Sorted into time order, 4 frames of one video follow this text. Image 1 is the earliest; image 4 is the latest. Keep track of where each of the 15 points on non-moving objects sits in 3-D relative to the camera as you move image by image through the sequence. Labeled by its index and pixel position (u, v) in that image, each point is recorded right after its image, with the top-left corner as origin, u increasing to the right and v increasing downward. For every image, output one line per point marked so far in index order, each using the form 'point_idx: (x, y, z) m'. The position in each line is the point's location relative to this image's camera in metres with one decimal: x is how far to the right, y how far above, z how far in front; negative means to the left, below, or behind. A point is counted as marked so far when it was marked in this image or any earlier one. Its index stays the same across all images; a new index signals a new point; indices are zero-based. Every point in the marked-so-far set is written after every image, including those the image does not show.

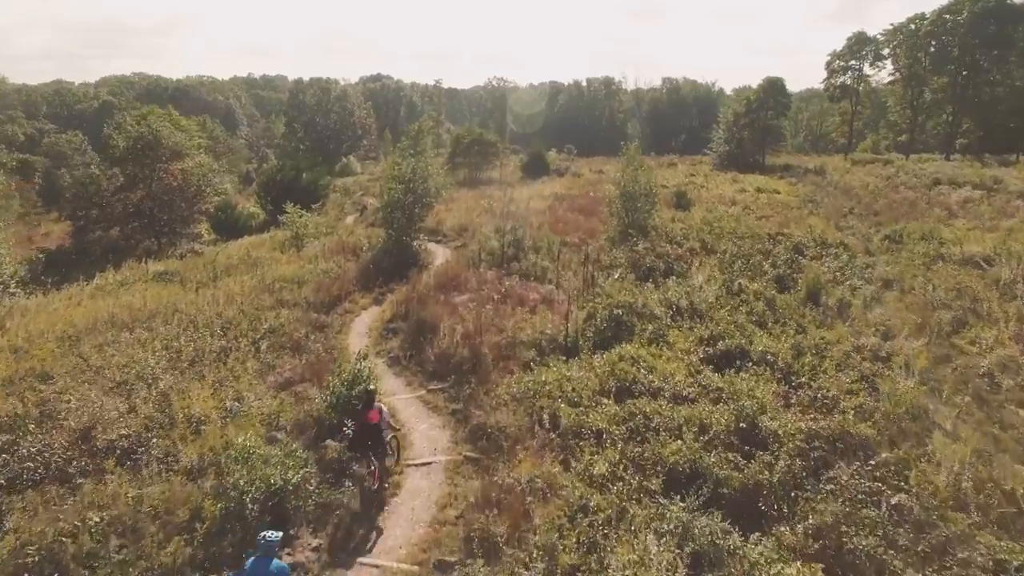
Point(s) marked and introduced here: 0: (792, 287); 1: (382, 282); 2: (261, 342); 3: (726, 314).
0: (+5.3, 0.0, +14.3) m
1: (-3.5, +0.1, +20.0) m
2: (-4.6, -0.9, +13.7) m
3: (+3.6, -0.4, +12.5) m
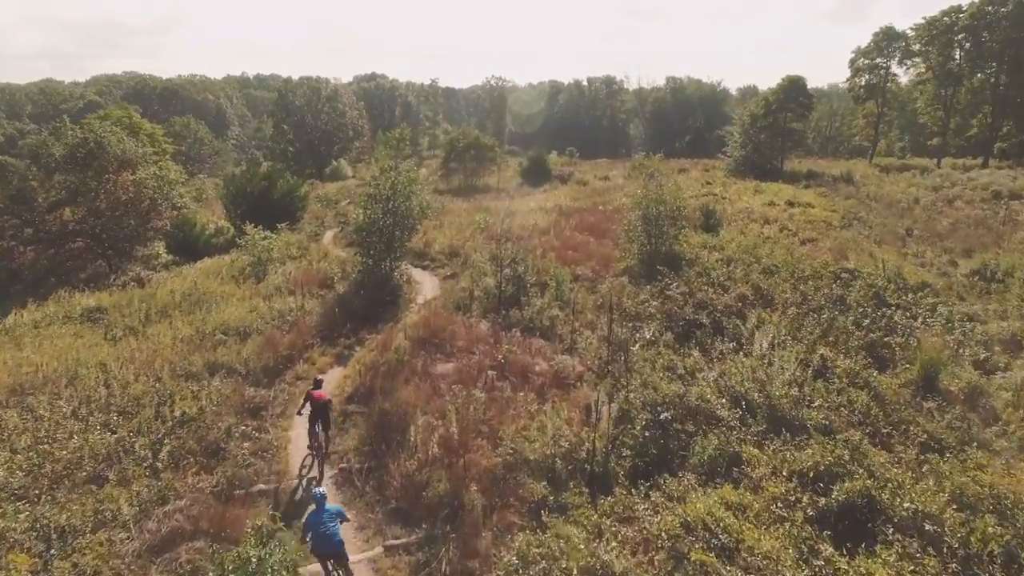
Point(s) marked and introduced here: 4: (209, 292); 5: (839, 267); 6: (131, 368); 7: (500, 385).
0: (+5.3, -1.1, +10.5) m
1: (-3.5, -0.9, +16.1) m
2: (-4.6, -2.0, +9.8) m
3: (+3.6, -1.5, +8.6) m
4: (-7.8, -0.1, +19.3) m
5: (+7.1, +0.5, +16.3) m
6: (-6.7, -1.4, +13.1) m
7: (-0.2, -1.4, +11.0) m
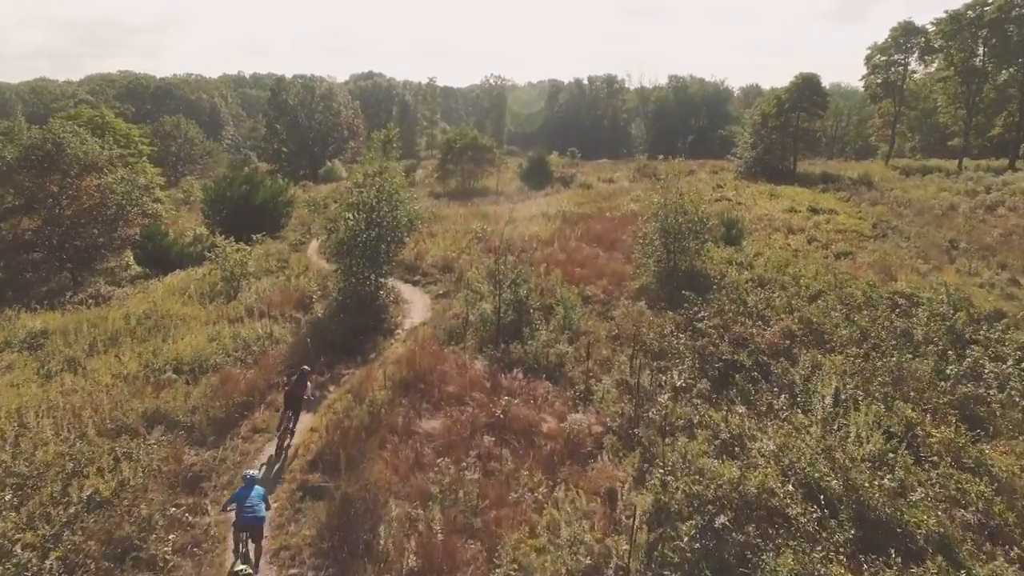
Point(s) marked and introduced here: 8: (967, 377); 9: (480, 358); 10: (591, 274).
0: (+5.4, -1.6, +8.3) m
1: (-3.5, -1.4, +13.9) m
2: (-4.6, -2.5, +7.6) m
3: (+3.6, -2.0, +6.4) m
4: (-7.8, -0.6, +17.0) m
5: (+7.1, 0.0, +14.1) m
6: (-6.7, -1.9, +10.8) m
7: (-0.1, -1.9, +8.8) m
8: (+5.7, -1.1, +9.5) m
9: (-0.5, -1.2, +12.2) m
10: (+1.9, +0.3, +17.7) m
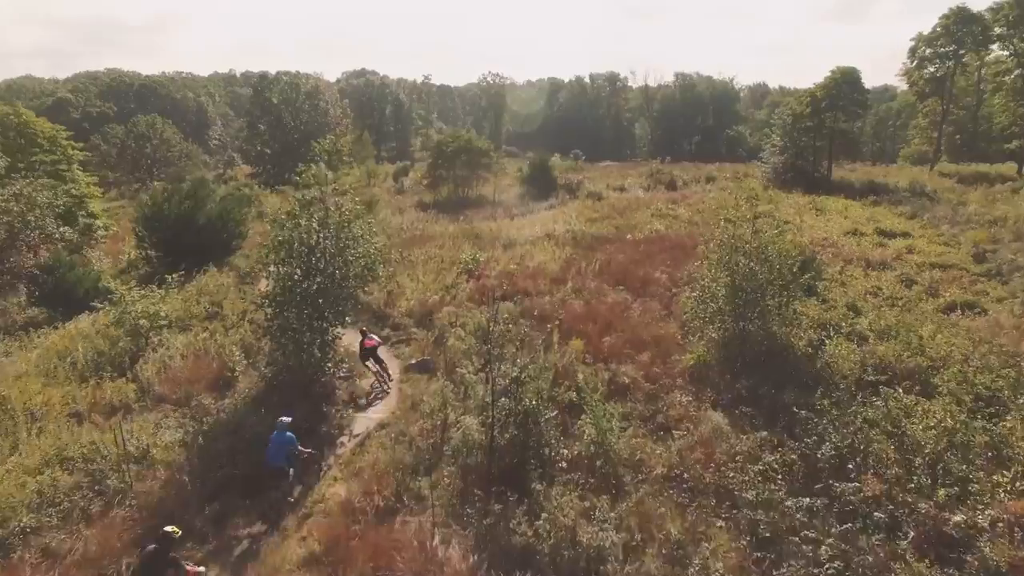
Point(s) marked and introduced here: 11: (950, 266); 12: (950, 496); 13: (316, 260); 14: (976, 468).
0: (+5.4, -2.8, +3.0) m
1: (-3.5, -2.6, +8.6) m
2: (-4.5, -3.7, +2.3) m
3: (+3.6, -3.2, +1.1) m
4: (-7.8, -1.8, +11.8) m
5: (+7.1, -1.3, +8.8) m
6: (-6.7, -3.1, +5.6) m
7: (-0.1, -3.2, +3.5) m
8: (+5.8, -2.4, +4.3) m
9: (-0.5, -2.4, +6.9) m
10: (+1.9, -0.9, +12.4) m
11: (+10.3, +0.5, +17.4) m
12: (+3.8, -1.8, +6.5) m
13: (-3.3, +0.5, +12.5) m
14: (+4.5, -1.6, +7.1) m
